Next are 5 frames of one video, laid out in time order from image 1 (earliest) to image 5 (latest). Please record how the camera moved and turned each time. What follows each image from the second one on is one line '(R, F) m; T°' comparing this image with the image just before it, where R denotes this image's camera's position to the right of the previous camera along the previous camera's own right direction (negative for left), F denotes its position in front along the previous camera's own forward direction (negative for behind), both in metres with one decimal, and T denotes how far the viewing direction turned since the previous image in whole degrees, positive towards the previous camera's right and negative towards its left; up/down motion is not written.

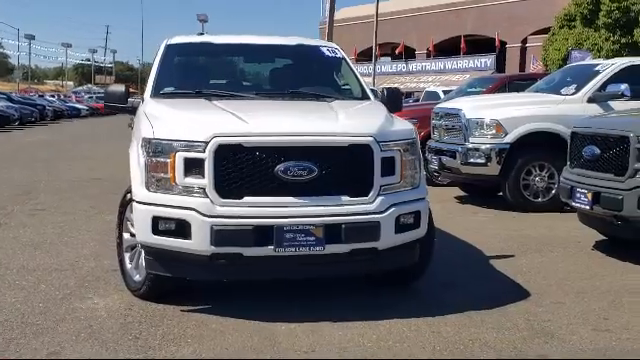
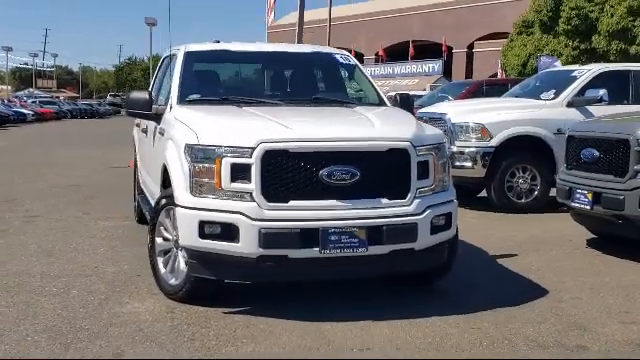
(-0.7, -0.2) m; +4°
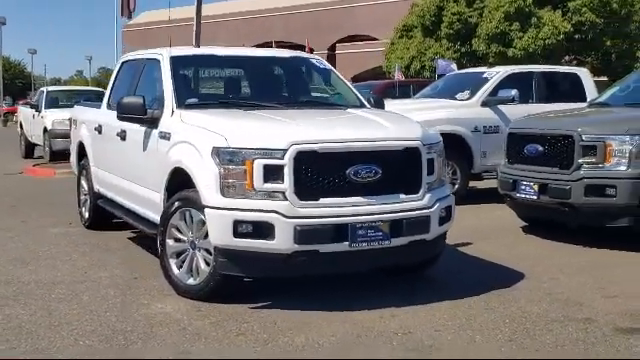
(-1.2, -0.2) m; +11°
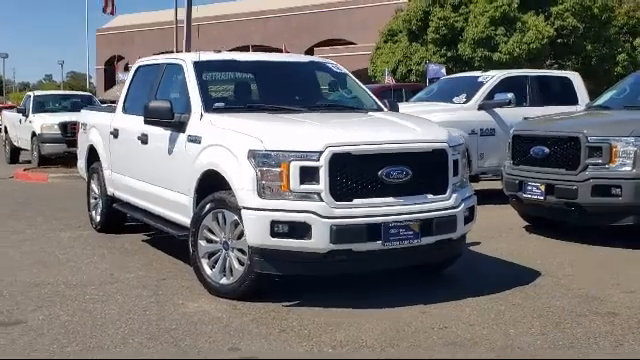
(-0.4, -0.2) m; +2°
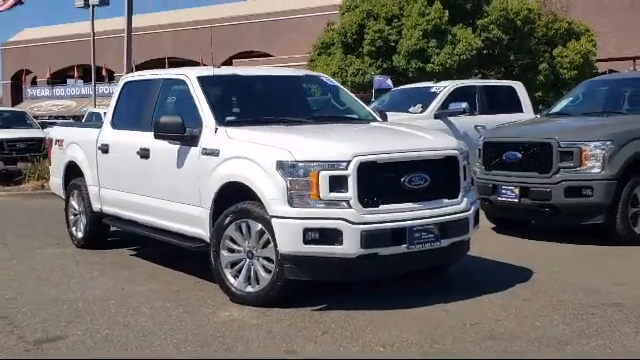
(-0.9, -0.2) m; +7°
